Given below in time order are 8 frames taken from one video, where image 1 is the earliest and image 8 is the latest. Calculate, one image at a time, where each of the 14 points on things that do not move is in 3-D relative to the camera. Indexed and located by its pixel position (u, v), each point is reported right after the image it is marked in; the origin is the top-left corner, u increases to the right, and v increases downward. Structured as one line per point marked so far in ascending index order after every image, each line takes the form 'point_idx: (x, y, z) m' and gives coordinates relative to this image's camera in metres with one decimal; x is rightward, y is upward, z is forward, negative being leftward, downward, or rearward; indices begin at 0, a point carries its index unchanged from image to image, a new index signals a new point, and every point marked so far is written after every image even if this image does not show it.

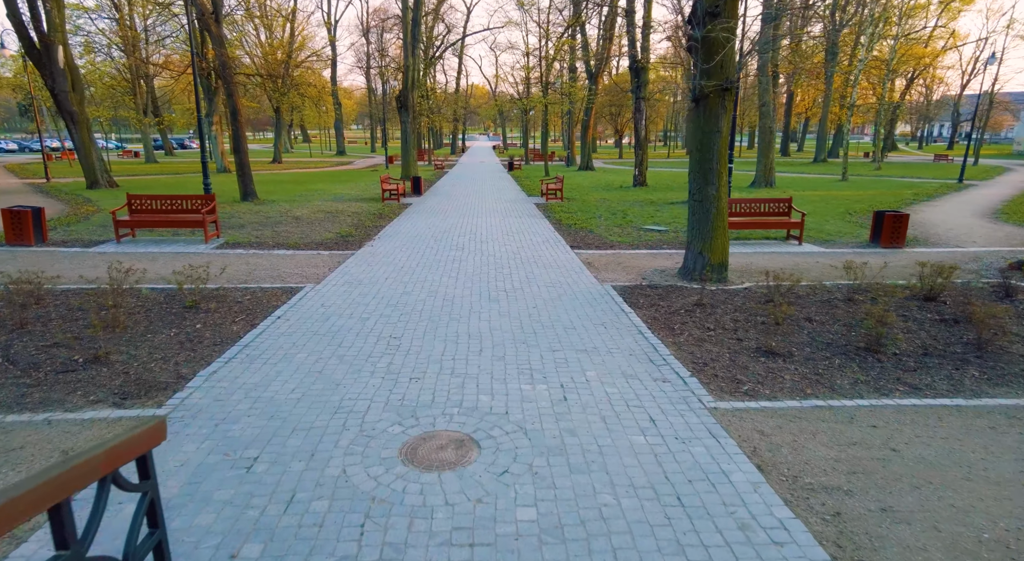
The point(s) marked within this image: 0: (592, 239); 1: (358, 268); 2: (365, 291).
0: (+1.8, +0.9, +13.3) m
1: (-2.7, +0.2, +10.3) m
2: (-2.1, -0.1, +8.5) m
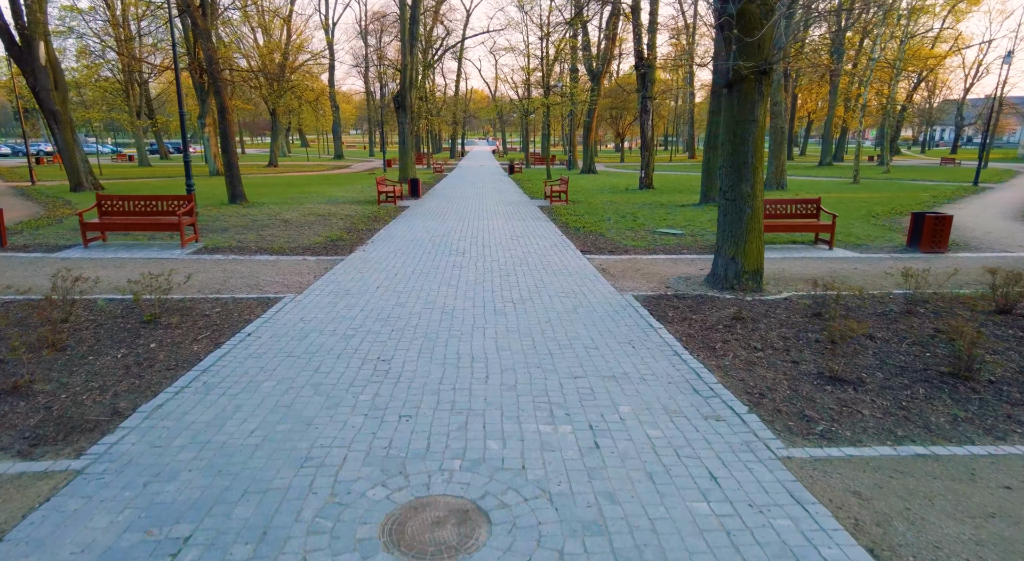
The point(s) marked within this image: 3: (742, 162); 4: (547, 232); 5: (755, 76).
0: (+1.9, +0.8, +12.3) m
1: (-2.6, +0.1, +9.2) m
2: (-2.0, -0.3, +7.5) m
3: (+3.0, +1.6, +7.8) m
4: (+0.9, +1.1, +13.8) m
5: (+3.0, +2.6, +7.4) m
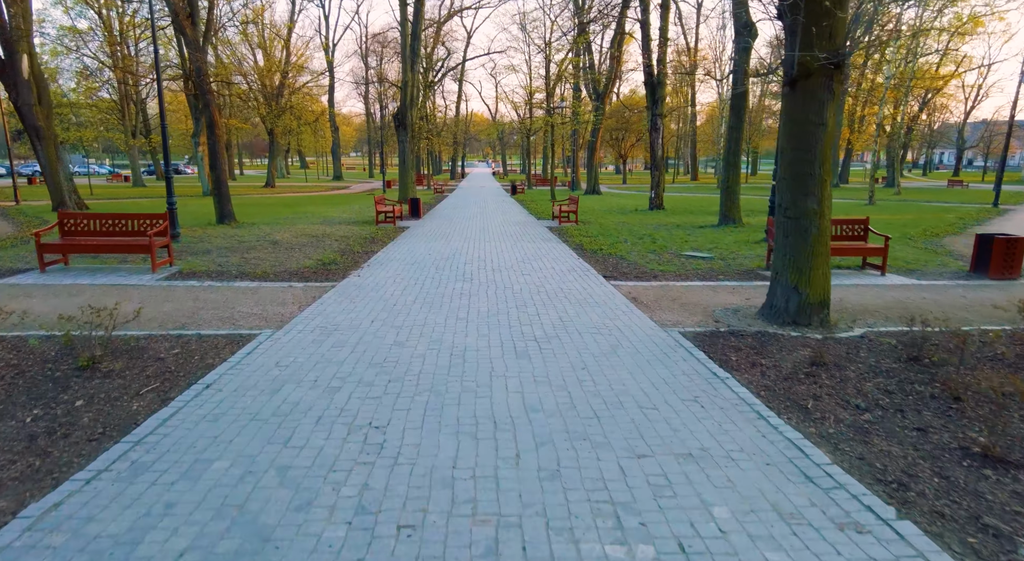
0: (+2.2, +0.2, +11.0) m
1: (-2.3, -0.3, +7.9) m
2: (-1.8, -0.6, +6.2) m
3: (+3.3, +1.2, +6.5) m
4: (+1.1, +0.5, +12.6) m
5: (+3.3, +2.2, +6.2) m
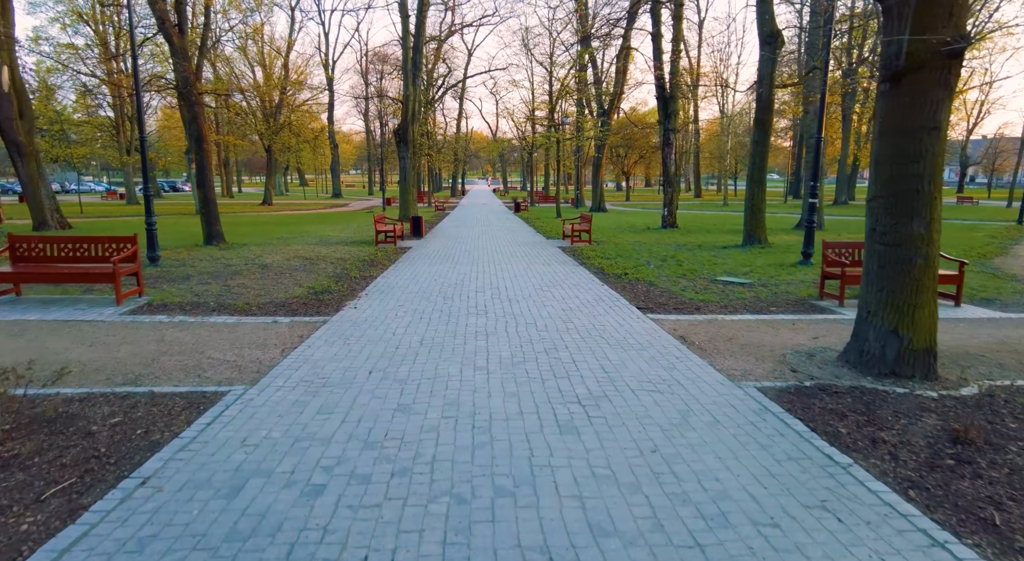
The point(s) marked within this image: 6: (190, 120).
0: (+2.4, -0.3, +9.7) m
1: (-2.1, -0.8, +6.6) m
2: (-1.5, -1.0, +4.8) m
3: (+3.6, +0.8, +5.2) m
4: (+1.4, 0.0, +11.3) m
5: (+3.6, +1.8, +4.9) m
6: (-9.3, +4.6, +17.1) m
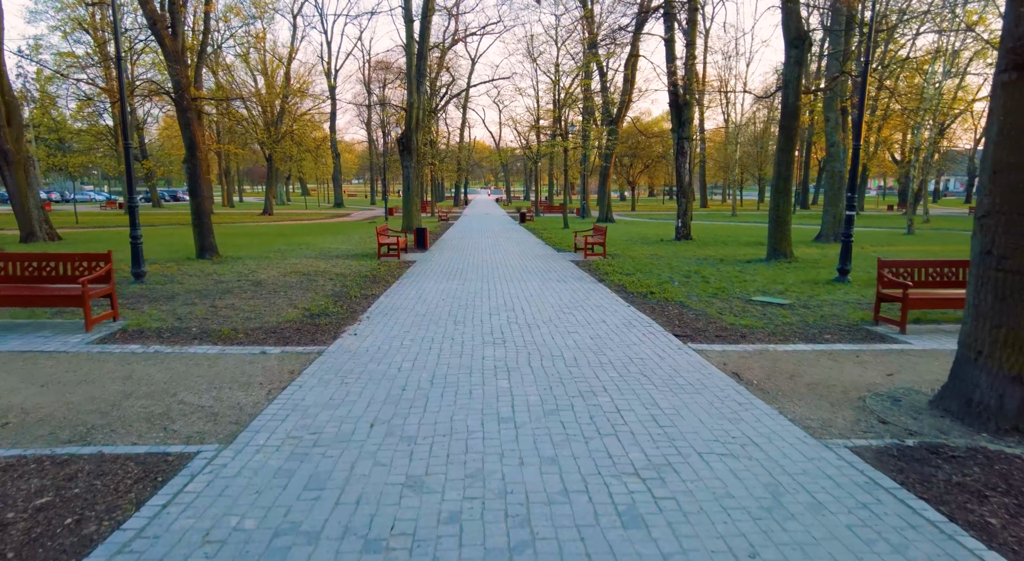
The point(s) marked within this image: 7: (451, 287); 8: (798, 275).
0: (+2.7, -0.6, +8.7) m
1: (-1.8, -1.0, +5.6) m
2: (-1.2, -1.3, +3.8) m
3: (+3.8, +0.6, +4.2) m
4: (+1.6, -0.4, +10.3) m
5: (+3.8, +1.6, +3.9) m
6: (-9.0, +4.2, +16.2) m
7: (-1.3, -0.1, +11.9) m
8: (+6.7, +0.1, +13.8) m
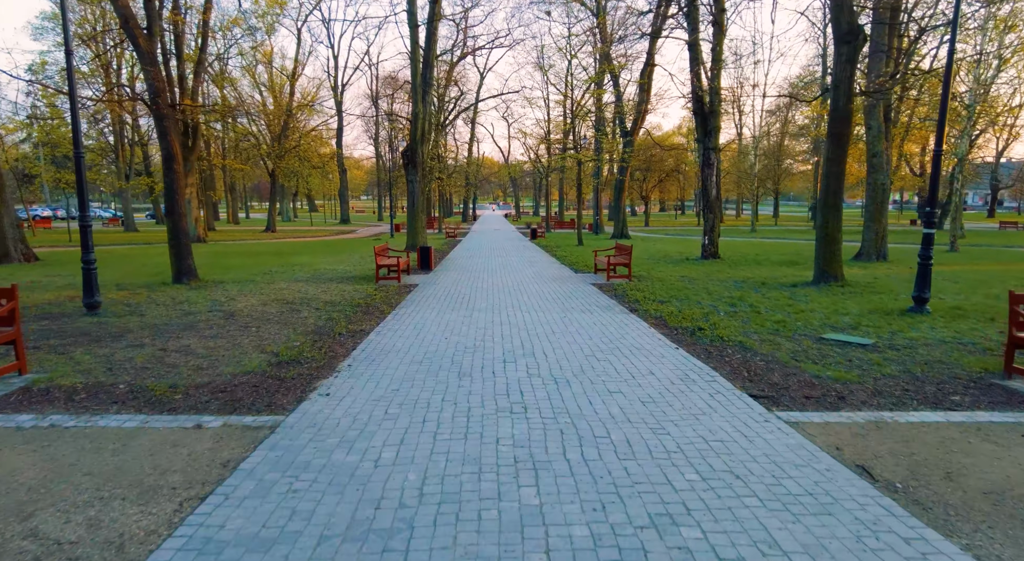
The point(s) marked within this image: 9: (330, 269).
0: (+3.0, -1.1, +6.7) m
1: (-1.6, -1.4, +3.7) m
2: (-1.1, -1.6, +1.9) m
3: (+4.0, +0.2, +2.3) m
4: (+1.9, -0.9, +8.3) m
5: (+4.0, +1.3, +2.0) m
6: (-8.7, +3.5, +14.5) m
7: (-1.0, -0.7, +10.0) m
8: (+7.0, -0.4, +11.8) m
9: (-5.6, +0.4, +18.2) m
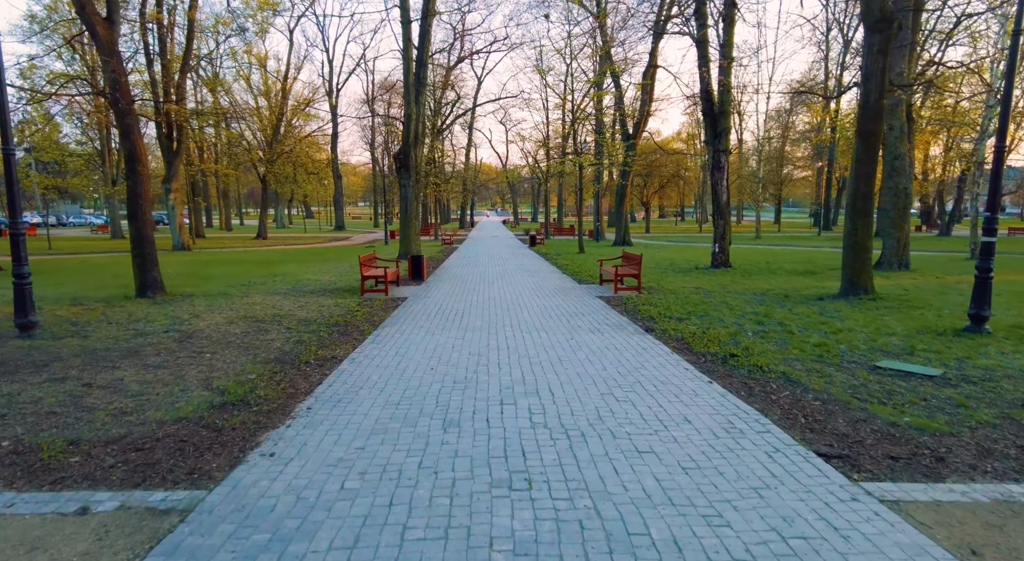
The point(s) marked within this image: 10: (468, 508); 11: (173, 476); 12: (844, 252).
0: (+2.9, -1.3, +5.4) m
1: (-1.6, -1.6, +2.3) m
2: (-1.1, -1.7, +0.5) m
3: (+4.0, +0.1, +0.9) m
4: (+1.9, -1.1, +7.0) m
5: (+4.0, +1.1, +0.7) m
6: (-8.7, +3.2, +13.2) m
7: (-1.0, -0.9, +8.7) m
8: (+7.0, -0.7, +10.5) m
9: (-5.7, 0.0, +16.8) m
10: (-0.3, -1.4, +3.7) m
11: (-2.5, -1.4, +4.3) m
12: (+7.8, +0.7, +13.8) m
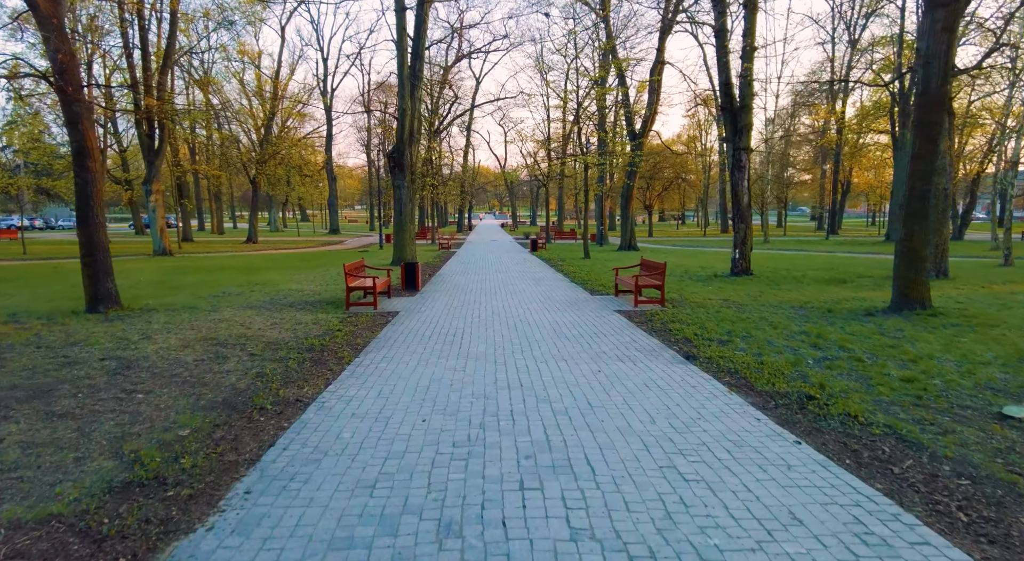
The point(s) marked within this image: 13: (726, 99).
0: (+3.1, -1.5, +3.6) m
1: (-1.4, -1.8, +0.6) m
2: (-0.9, -1.9, -1.2) m
3: (+4.2, -0.1, -0.8) m
4: (+2.1, -1.3, +5.2) m
5: (+4.2, +0.9, -1.0) m
6: (-8.6, +3.0, +11.4) m
7: (-0.8, -1.2, +6.9) m
8: (+7.1, -0.9, +8.8) m
9: (-5.6, -0.2, +15.1) m
10: (-0.1, -1.6, +1.9) m
11: (-2.3, -1.6, +2.6) m
12: (+7.9, +0.4, +12.1) m
13: (+6.9, +5.9, +19.1) m
